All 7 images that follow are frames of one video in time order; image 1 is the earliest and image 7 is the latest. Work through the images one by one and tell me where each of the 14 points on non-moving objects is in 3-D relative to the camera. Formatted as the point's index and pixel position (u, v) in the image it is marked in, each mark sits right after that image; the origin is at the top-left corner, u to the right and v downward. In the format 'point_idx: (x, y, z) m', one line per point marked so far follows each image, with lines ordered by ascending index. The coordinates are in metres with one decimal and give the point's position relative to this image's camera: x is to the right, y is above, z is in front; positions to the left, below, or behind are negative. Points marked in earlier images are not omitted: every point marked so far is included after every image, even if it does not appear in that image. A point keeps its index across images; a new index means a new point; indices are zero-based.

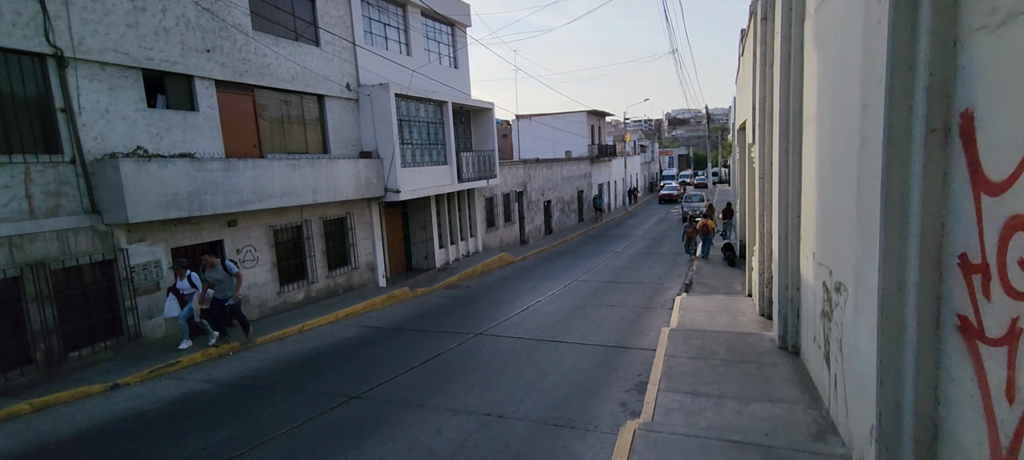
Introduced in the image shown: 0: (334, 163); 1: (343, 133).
0: (-4.1, +1.5, +12.7) m
1: (-4.3, +2.4, +14.0) m
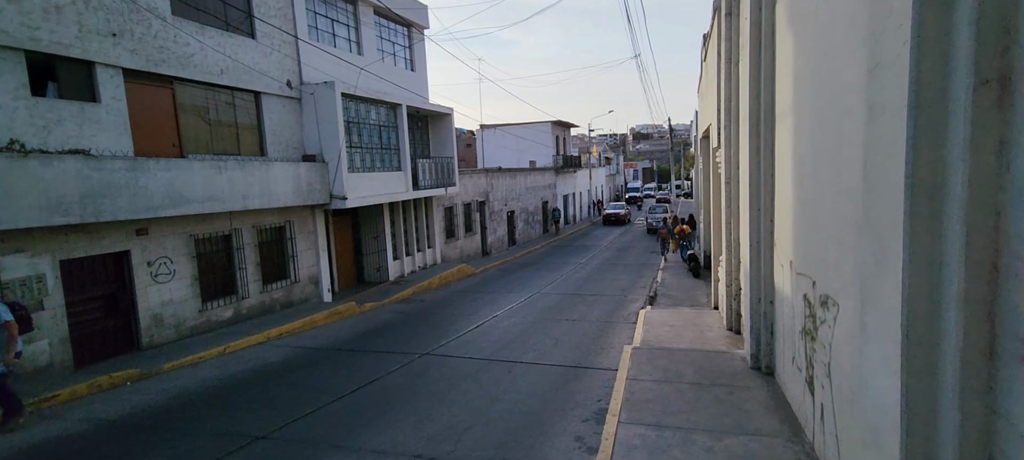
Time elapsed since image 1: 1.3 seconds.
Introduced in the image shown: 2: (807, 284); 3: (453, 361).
0: (-5.1, +1.3, +11.5) m
1: (-5.3, +2.2, +12.8) m
2: (+2.5, -0.5, +4.7) m
3: (-0.9, -2.1, +8.8) m
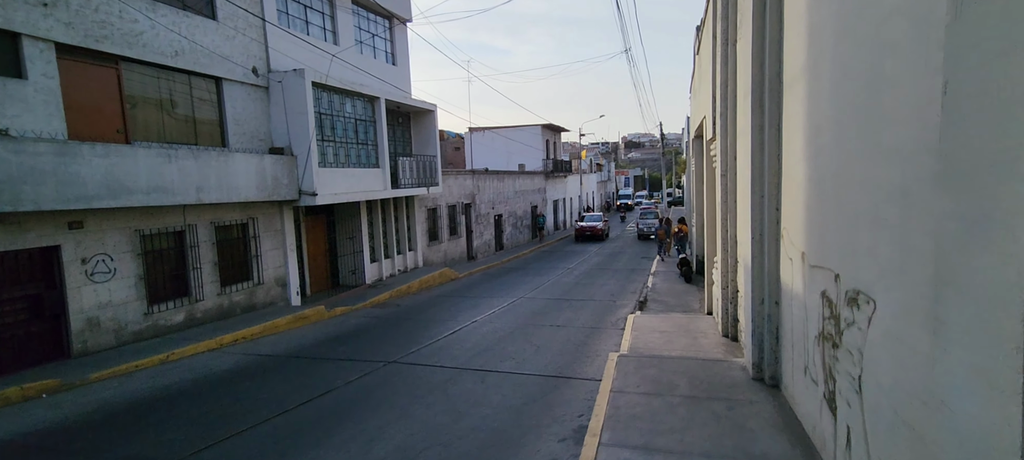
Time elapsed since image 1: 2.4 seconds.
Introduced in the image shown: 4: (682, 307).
0: (-5.5, +1.4, +10.6) m
1: (-5.7, +2.3, +12.0) m
2: (+2.2, -0.3, +3.9) m
3: (-1.3, -2.0, +8.0) m
4: (+4.0, -1.8, +13.0) m
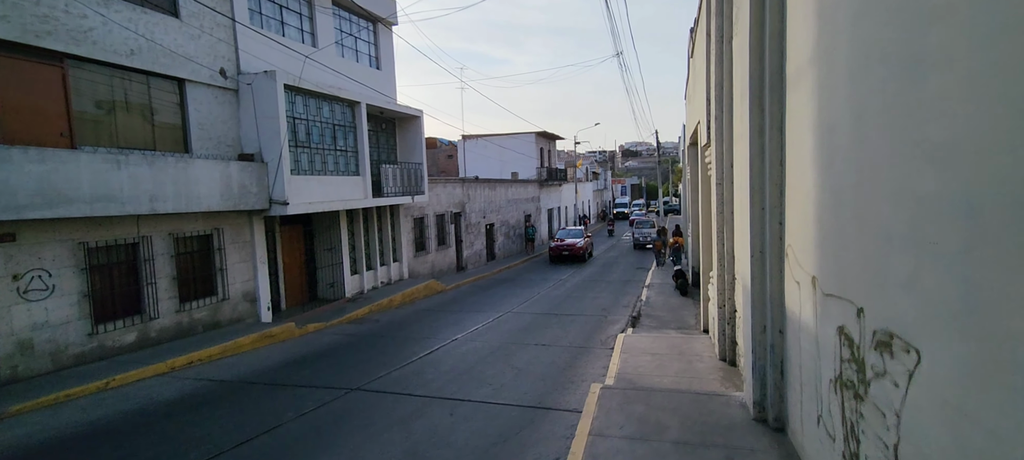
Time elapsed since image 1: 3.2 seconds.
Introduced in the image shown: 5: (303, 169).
0: (-5.8, +1.2, +9.9) m
1: (-6.1, +2.0, +11.2) m
2: (+1.9, -0.5, +3.1) m
3: (-1.6, -2.2, +7.2) m
4: (+3.6, -2.1, +12.2) m
5: (-4.8, +1.4, +12.8) m
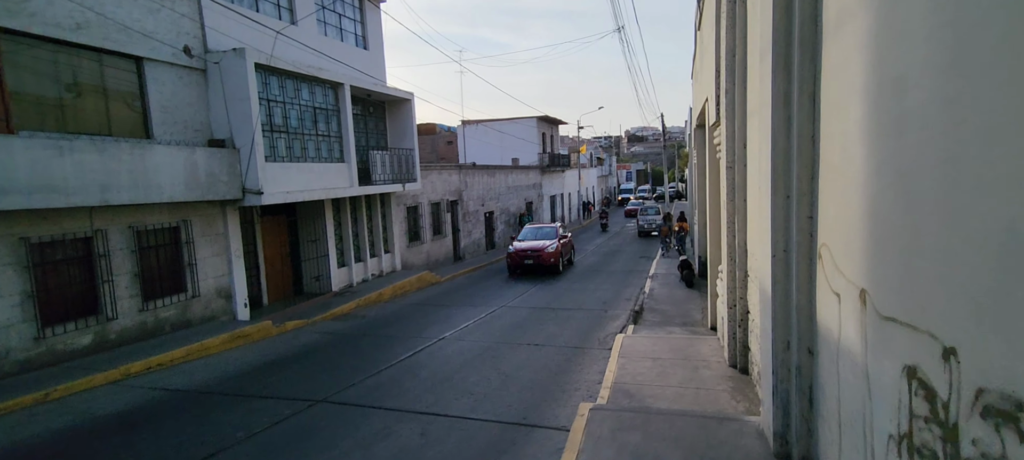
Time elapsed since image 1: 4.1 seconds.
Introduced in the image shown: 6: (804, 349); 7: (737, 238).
0: (-6.0, +1.3, +9.1) m
1: (-6.2, +2.2, +10.4) m
2: (+1.6, -0.5, +2.2) m
3: (-1.8, -2.1, +6.4) m
4: (+3.5, -1.8, +11.3) m
5: (-5.0, +1.6, +11.9) m
6: (+1.9, -0.8, +3.6) m
7: (+2.7, -0.1, +6.6) m
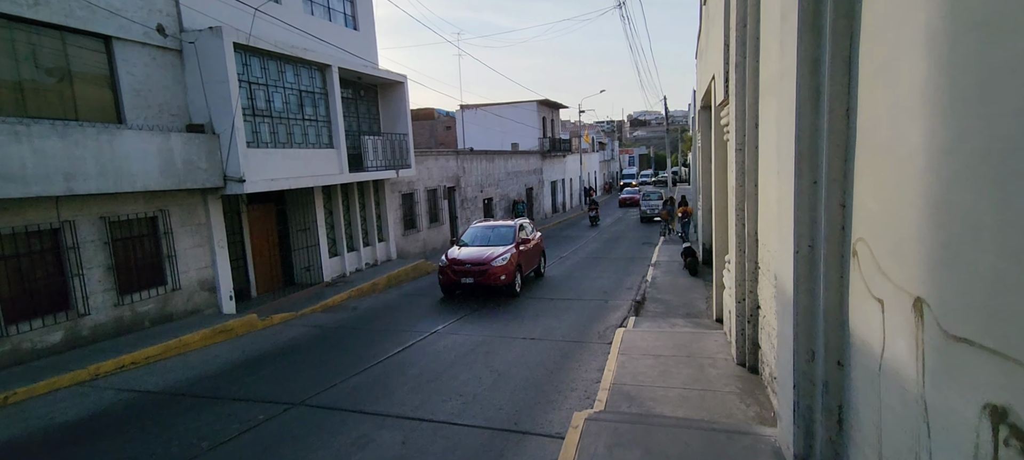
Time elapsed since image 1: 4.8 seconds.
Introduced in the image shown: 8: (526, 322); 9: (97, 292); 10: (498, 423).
0: (-6.1, +1.4, +8.5) m
1: (-6.4, +2.4, +9.8) m
2: (+1.5, -0.4, +1.7) m
3: (-1.9, -2.0, +5.9) m
4: (+3.4, -1.6, +10.8) m
5: (-5.1, +1.8, +11.4) m
6: (+1.8, -0.7, +3.1) m
7: (+2.6, 0.0, +6.0) m
8: (+0.2, -1.7, +10.5) m
9: (-6.6, -1.0, +8.8) m
10: (-0.1, -2.0, +5.7) m
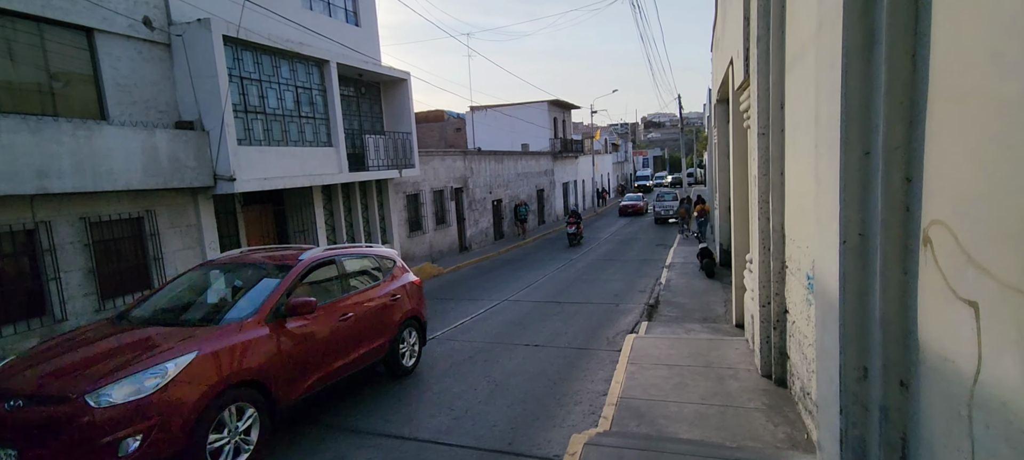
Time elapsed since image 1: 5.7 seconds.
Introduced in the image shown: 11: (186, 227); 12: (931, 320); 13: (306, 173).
0: (-6.1, +1.4, +8.1) m
1: (-6.3, +2.3, +9.4) m
2: (+1.3, -0.4, +1.1) m
3: (-2.0, -2.0, +5.3) m
4: (+3.5, -1.5, +10.1) m
5: (-5.0, +1.8, +10.9) m
6: (+1.7, -0.7, +2.4) m
7: (+2.5, +0.1, +5.4) m
8: (+0.3, -1.7, +9.9) m
9: (-6.5, -1.0, +8.3) m
10: (-0.2, -1.9, +5.0) m
11: (-5.9, +0.1, +10.0) m
12: (+1.6, -0.3, +2.1) m
13: (-4.5, +1.2, +12.1) m
